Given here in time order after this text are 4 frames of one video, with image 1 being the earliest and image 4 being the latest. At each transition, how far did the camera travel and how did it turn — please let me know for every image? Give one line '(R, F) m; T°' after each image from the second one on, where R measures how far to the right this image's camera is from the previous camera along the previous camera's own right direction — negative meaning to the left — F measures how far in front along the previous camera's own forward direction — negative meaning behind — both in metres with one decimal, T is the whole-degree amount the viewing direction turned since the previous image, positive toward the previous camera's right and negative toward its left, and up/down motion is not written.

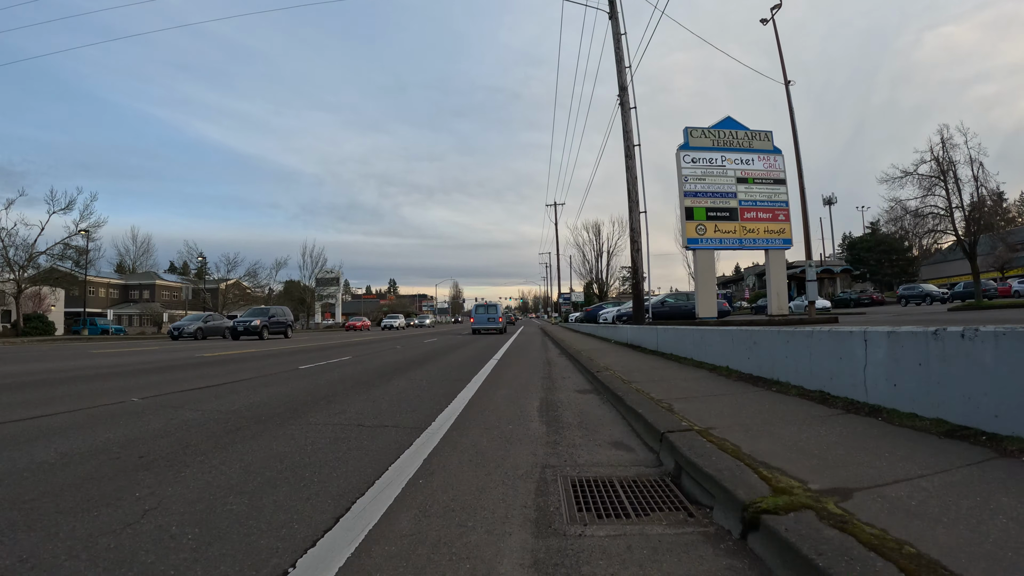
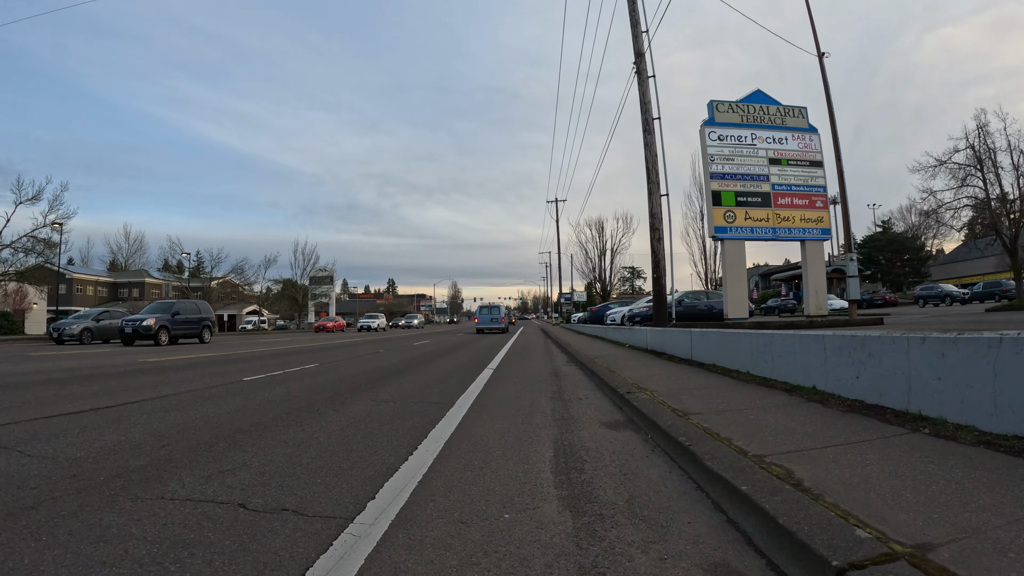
(0.0, +1.6) m; 0°
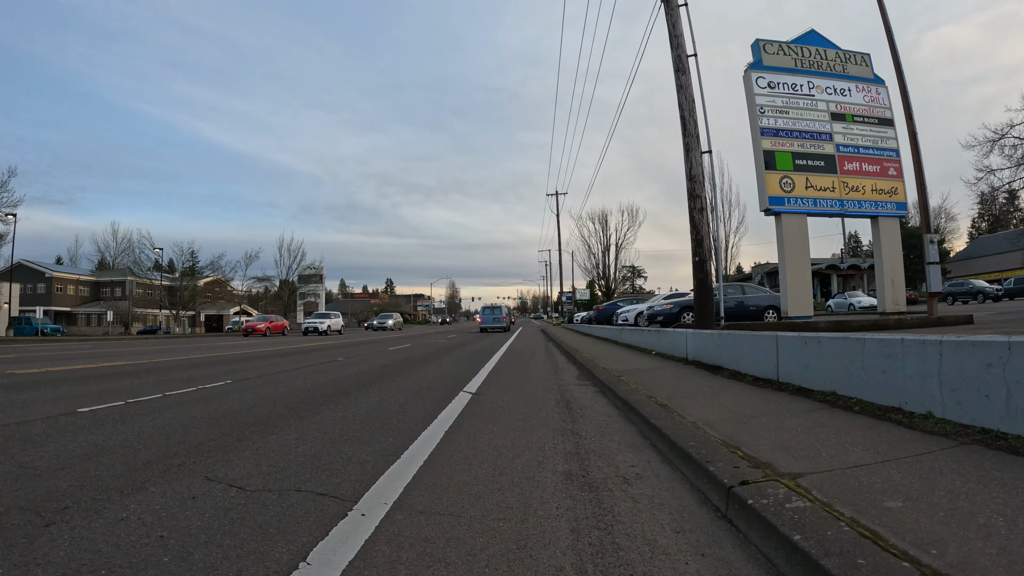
(+0.1, +2.3) m; 0°
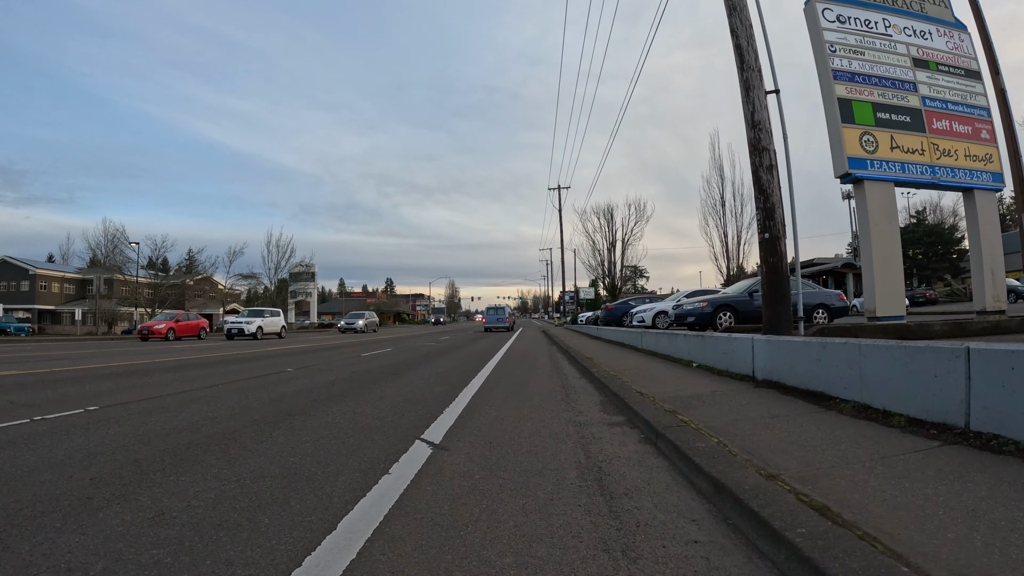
(+0.1, +1.7) m; 0°
